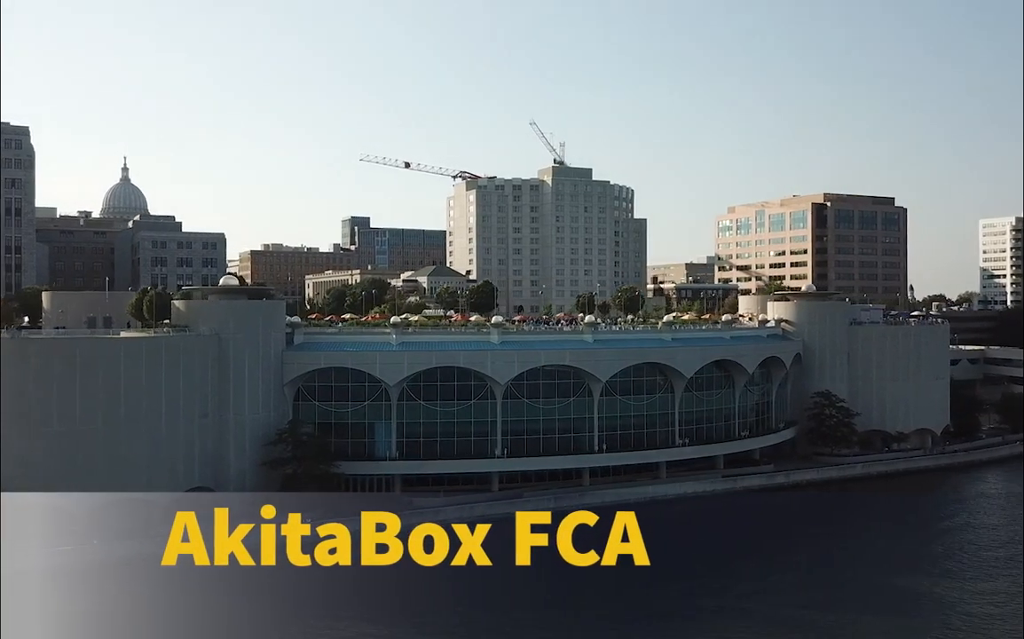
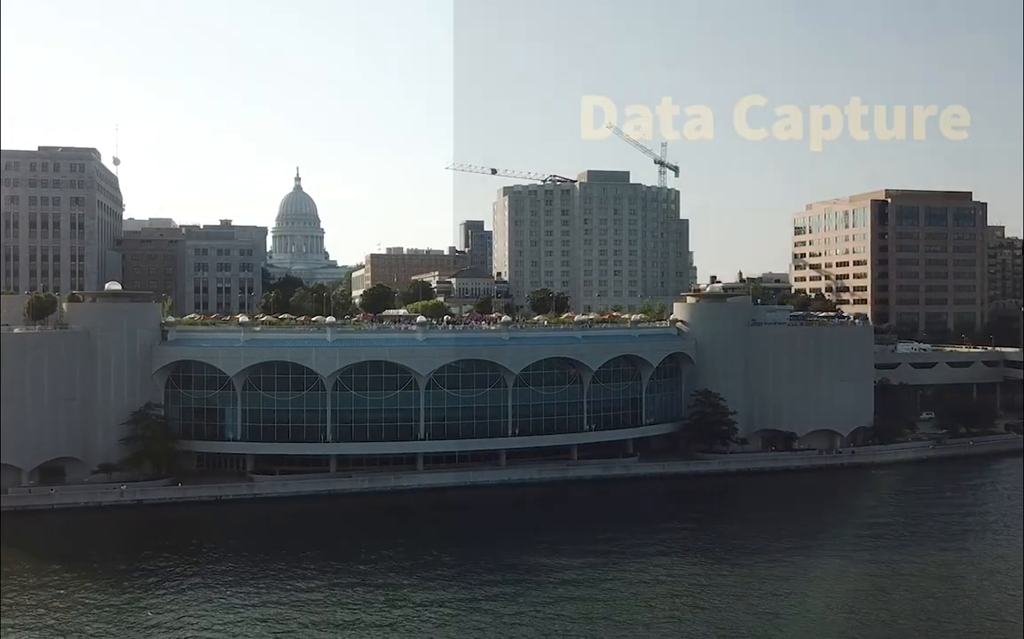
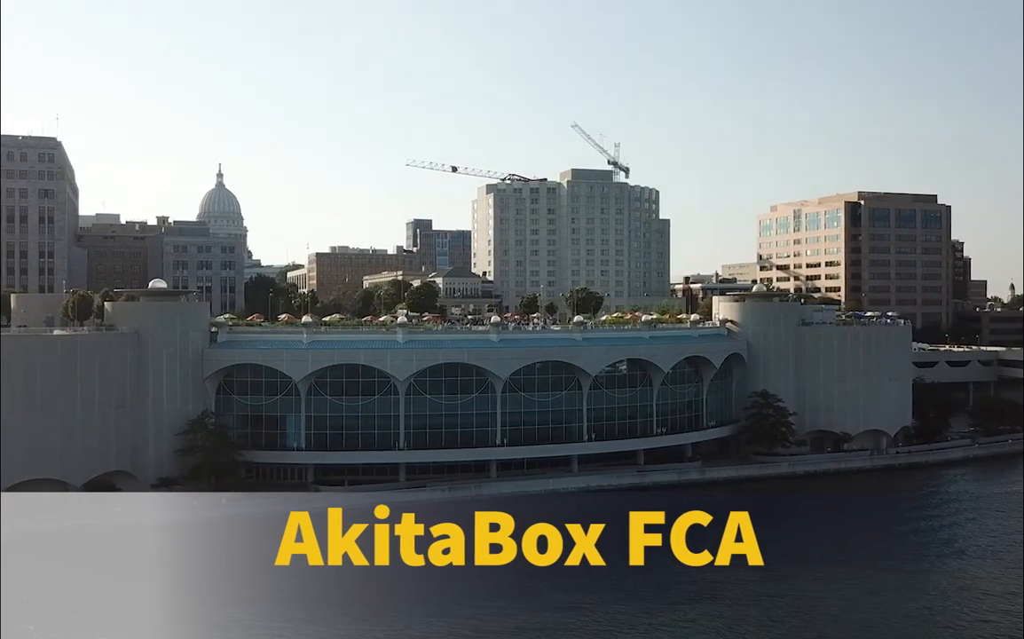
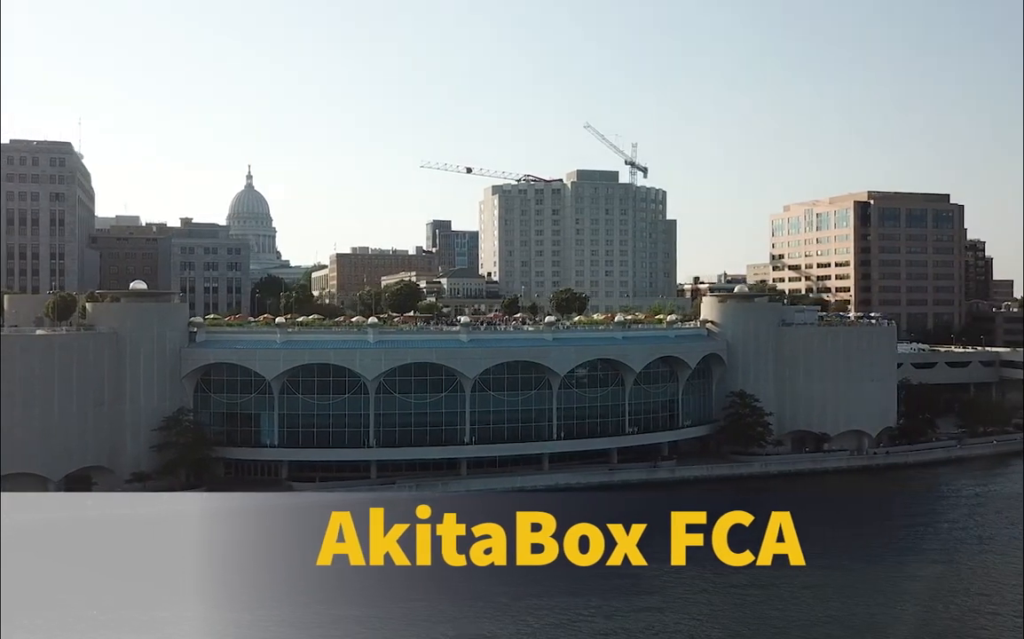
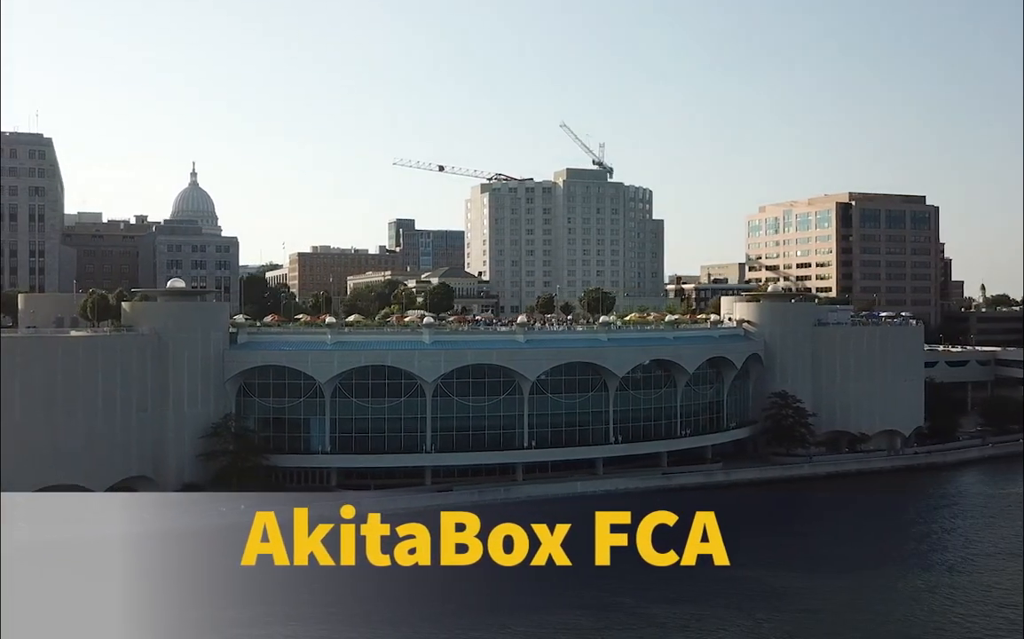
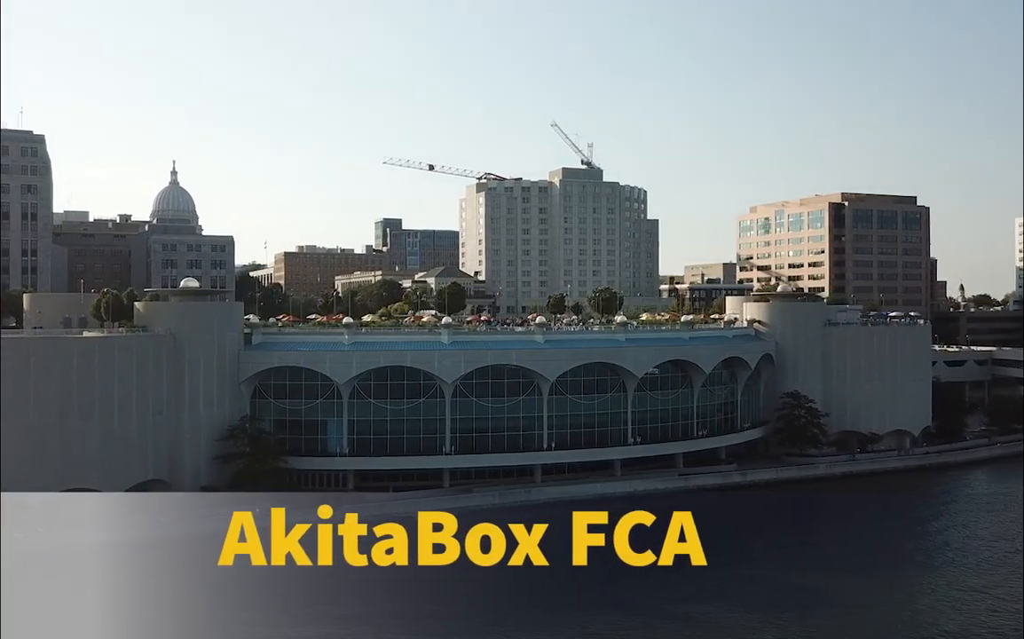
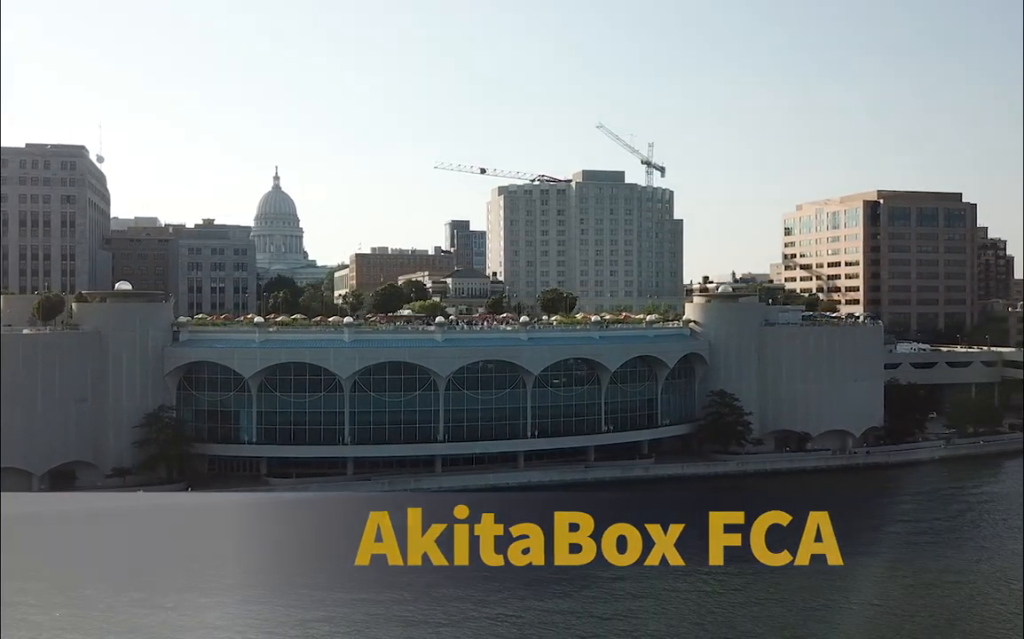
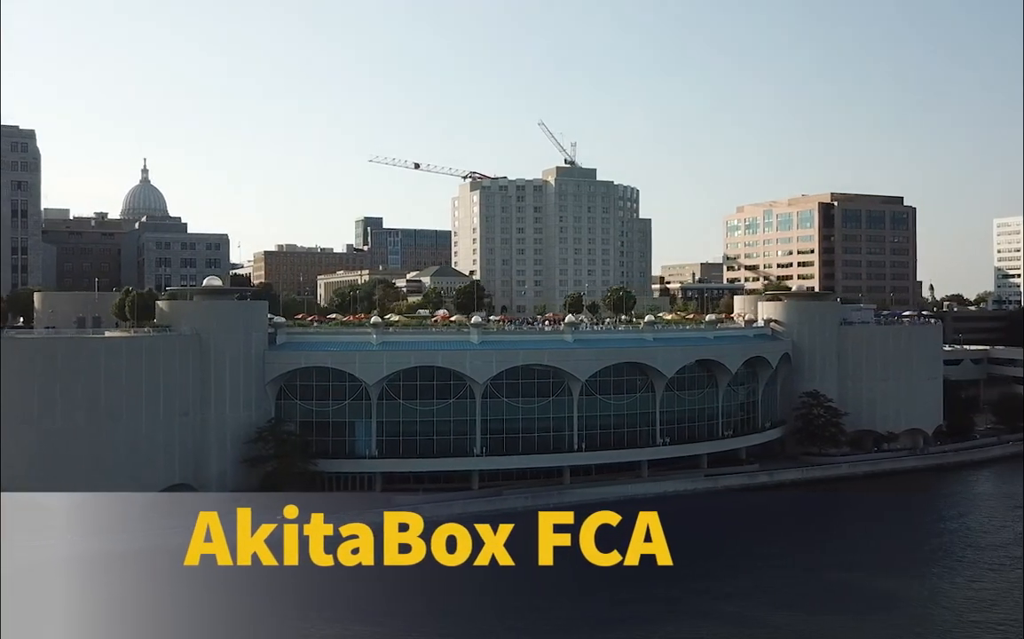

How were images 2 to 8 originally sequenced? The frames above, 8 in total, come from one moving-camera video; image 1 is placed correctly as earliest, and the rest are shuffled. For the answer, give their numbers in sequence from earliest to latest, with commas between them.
8, 6, 5, 3, 4, 7, 2
